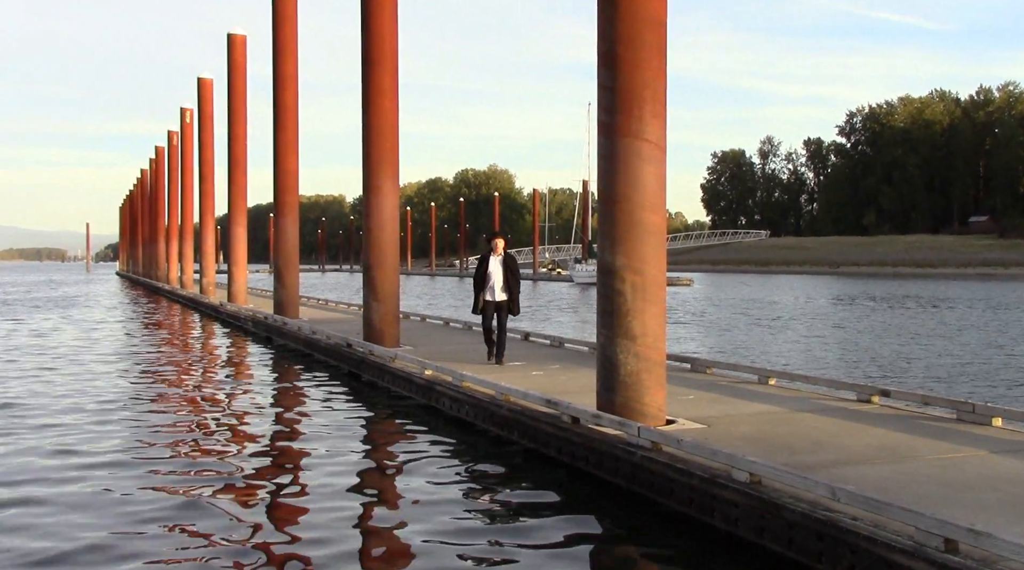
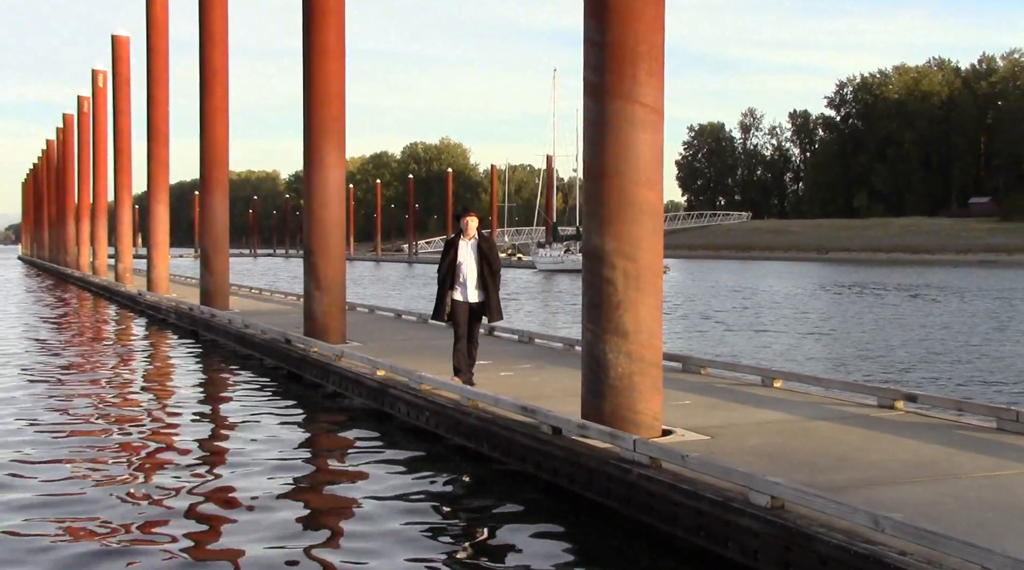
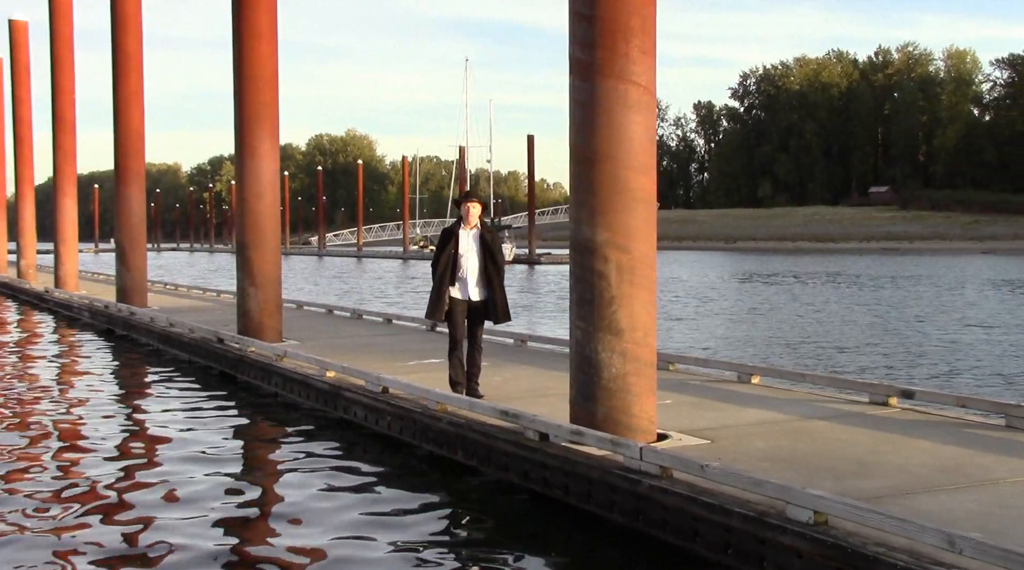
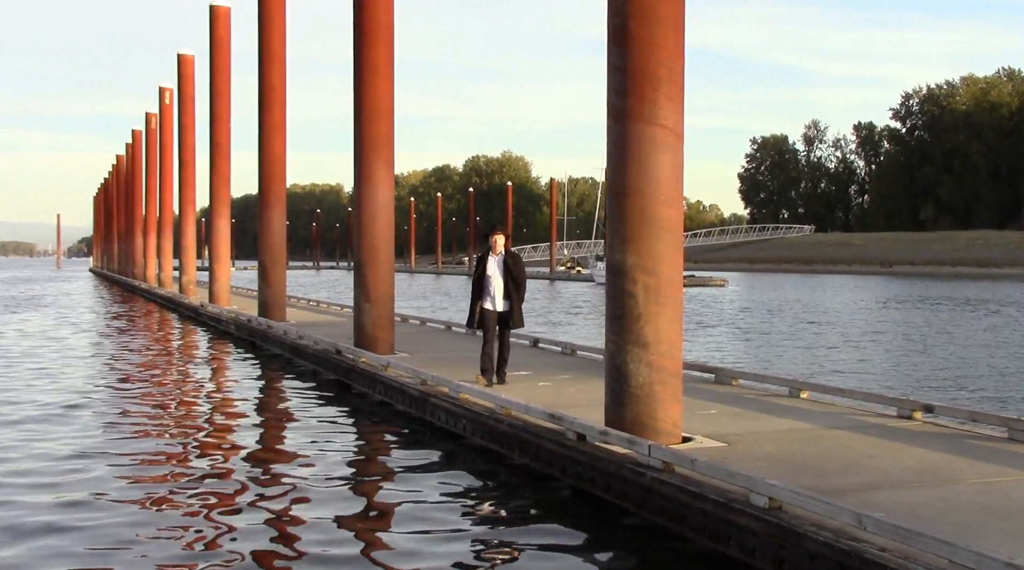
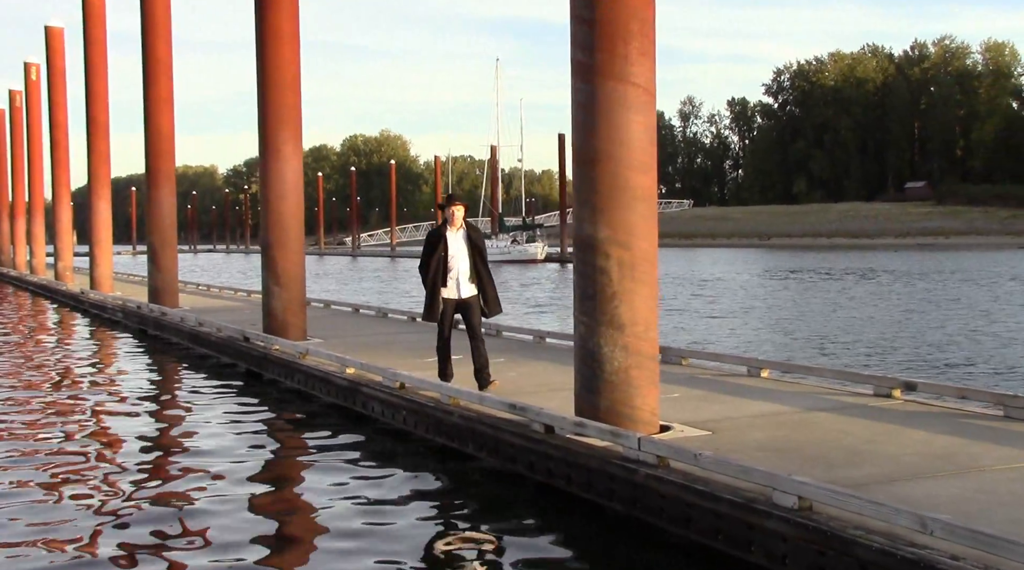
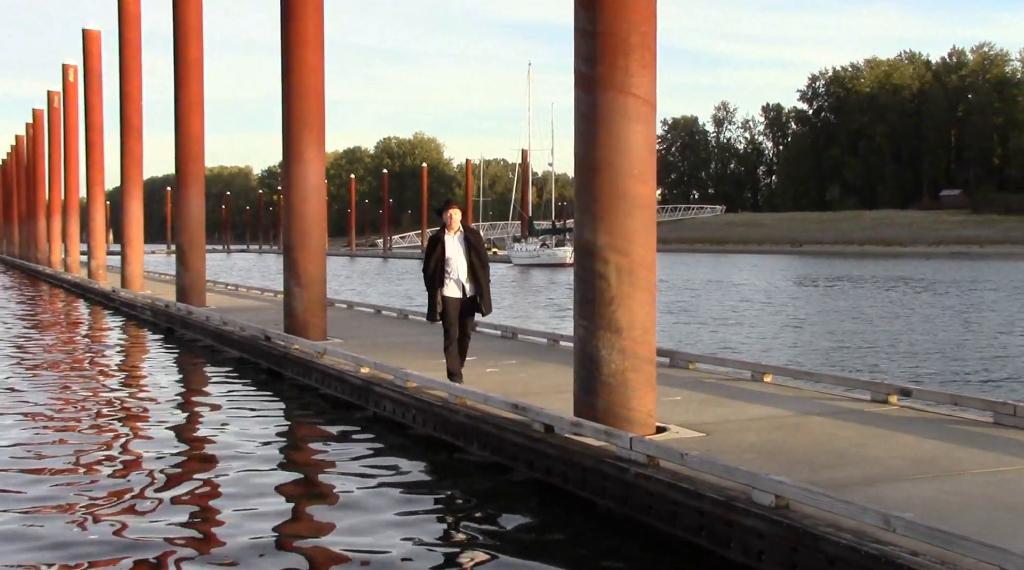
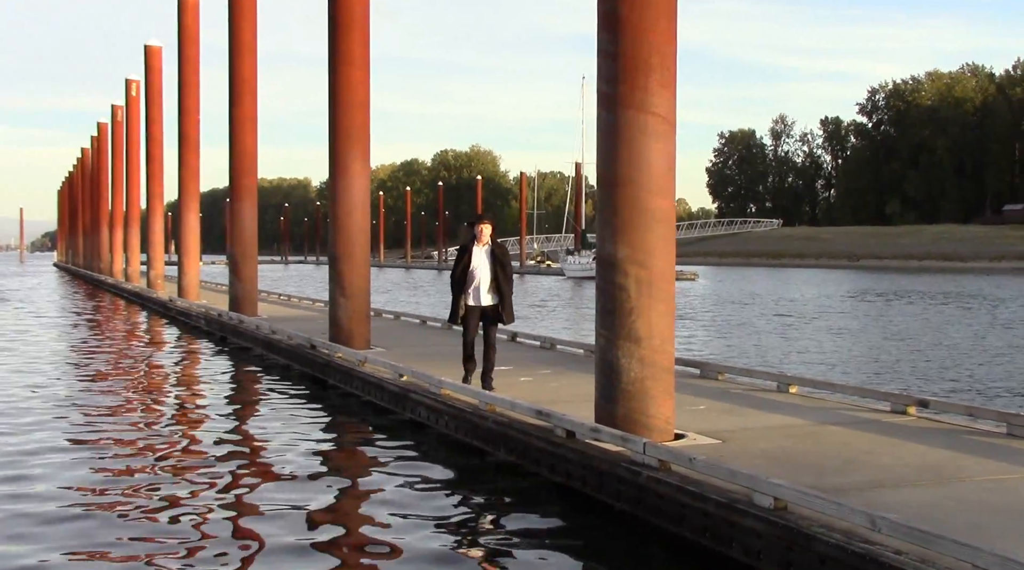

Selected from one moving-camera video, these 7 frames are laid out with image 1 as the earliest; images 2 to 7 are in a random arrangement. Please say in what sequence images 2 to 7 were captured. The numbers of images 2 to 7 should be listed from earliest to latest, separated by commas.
4, 7, 2, 6, 5, 3
